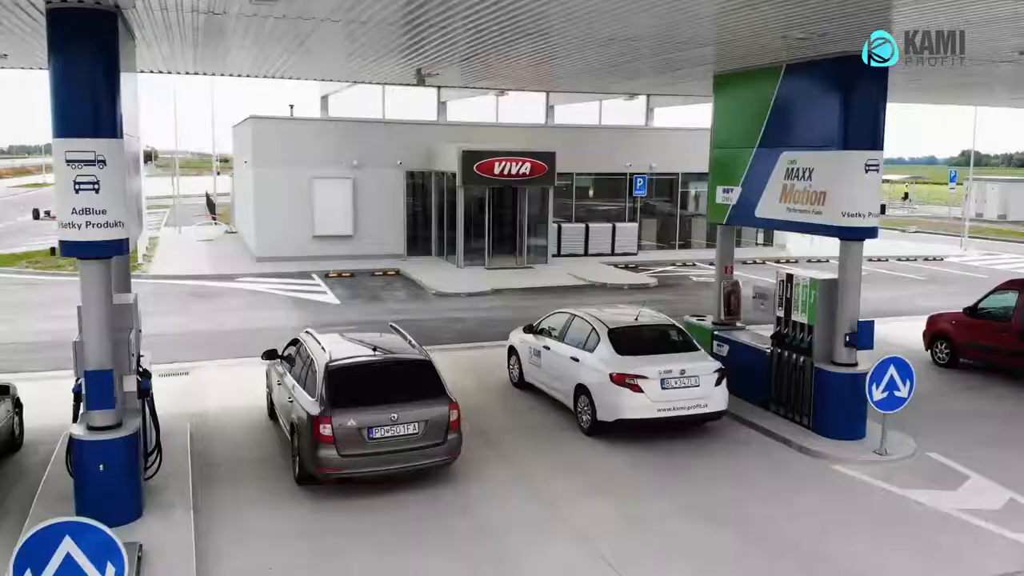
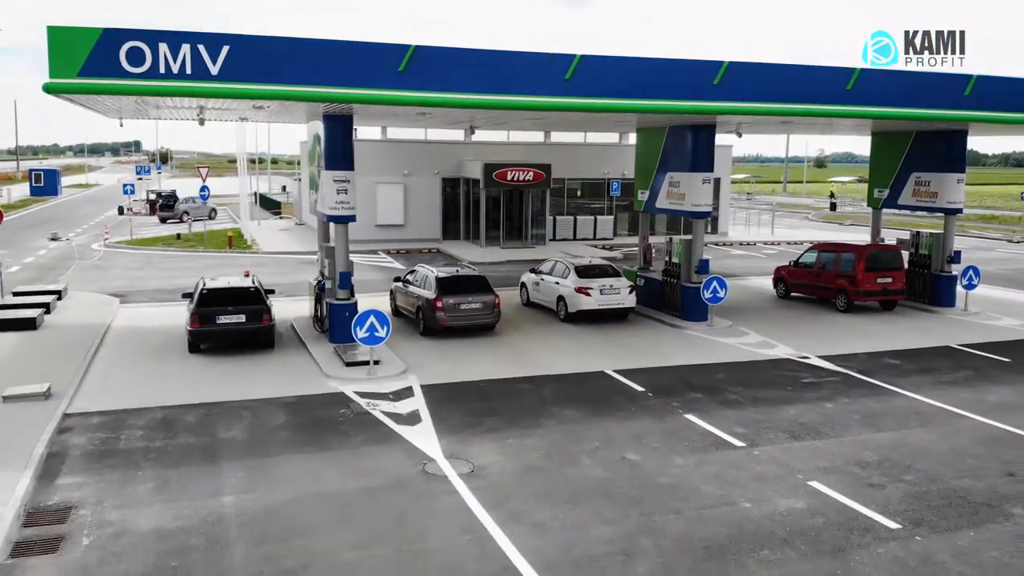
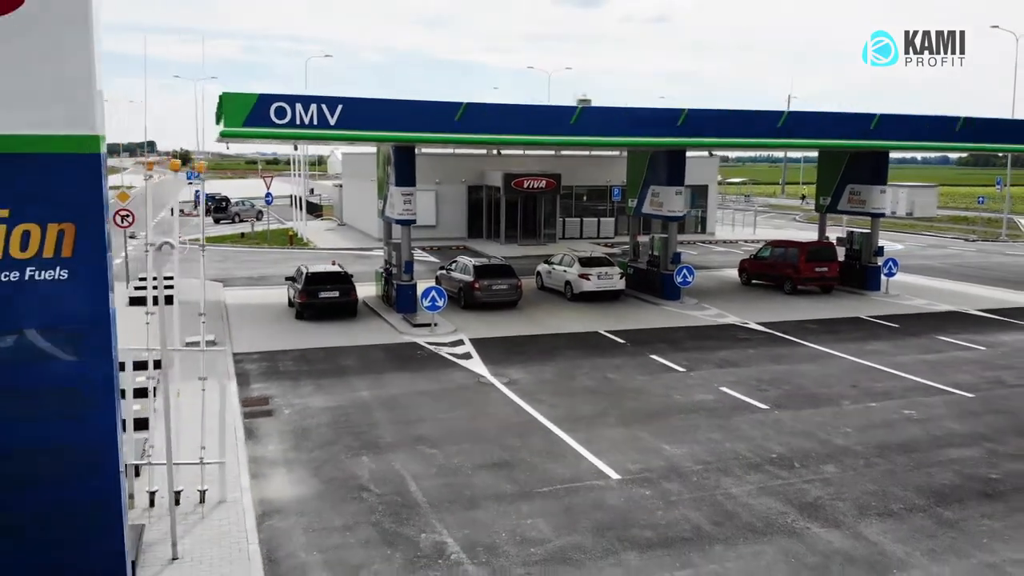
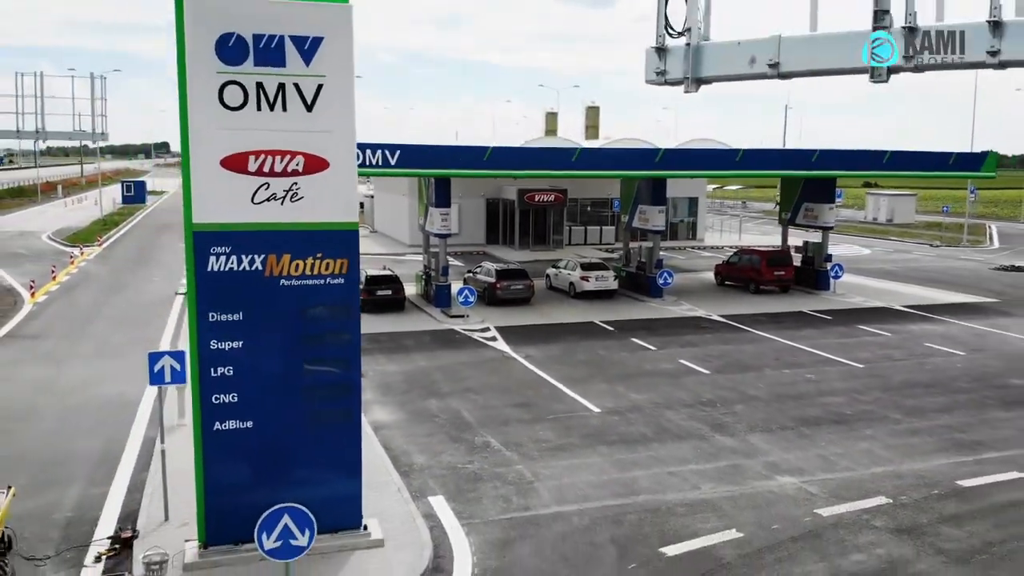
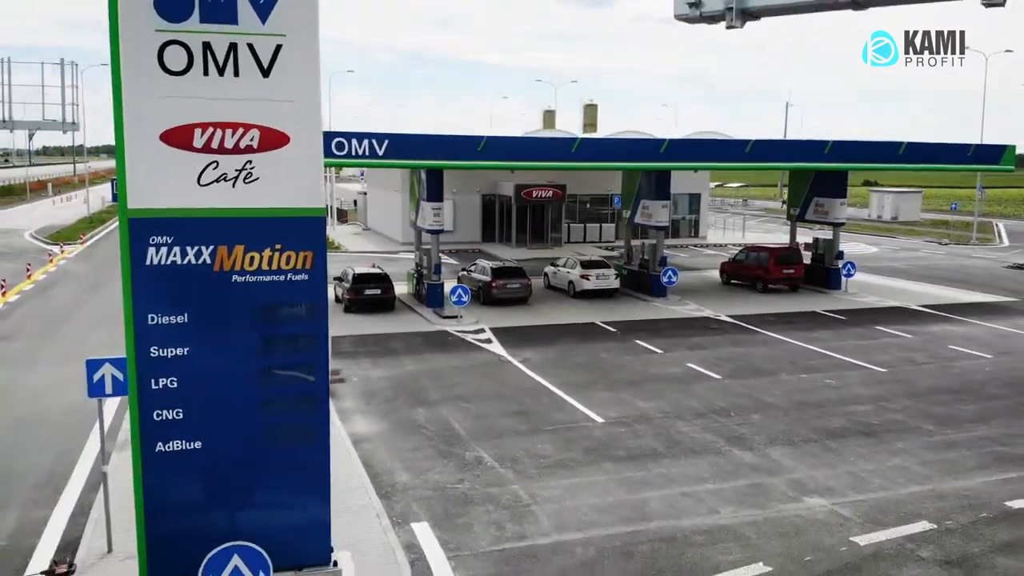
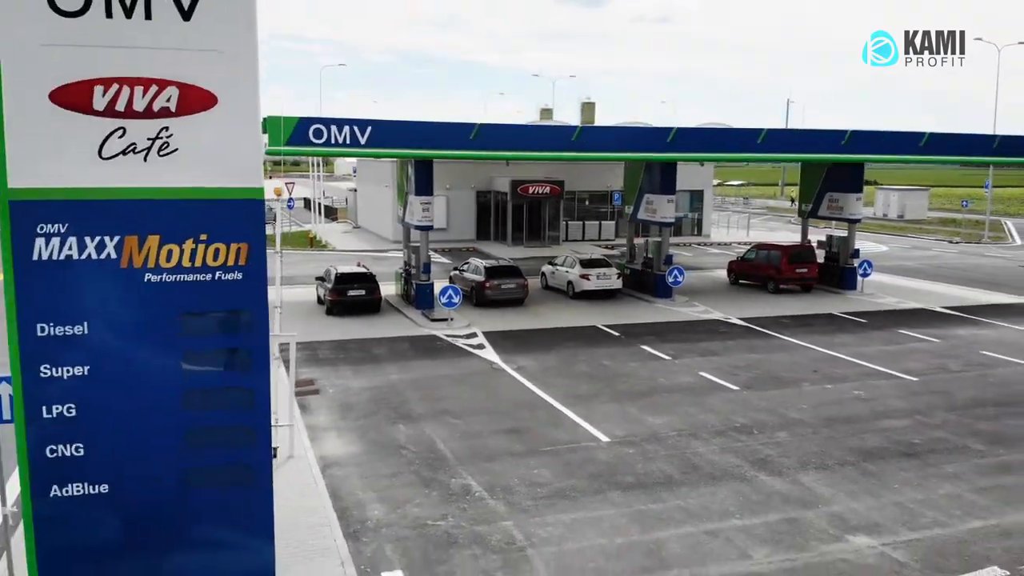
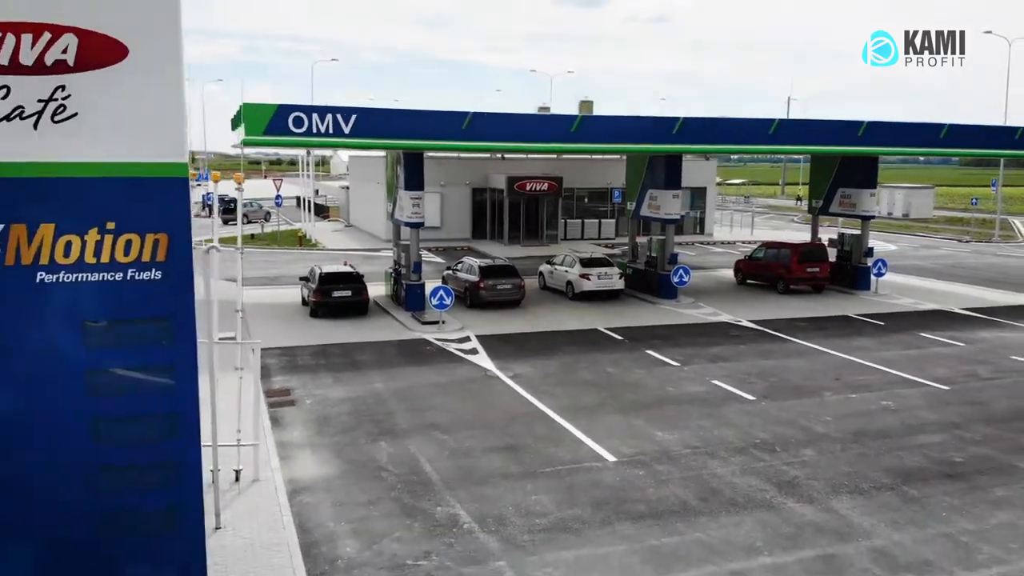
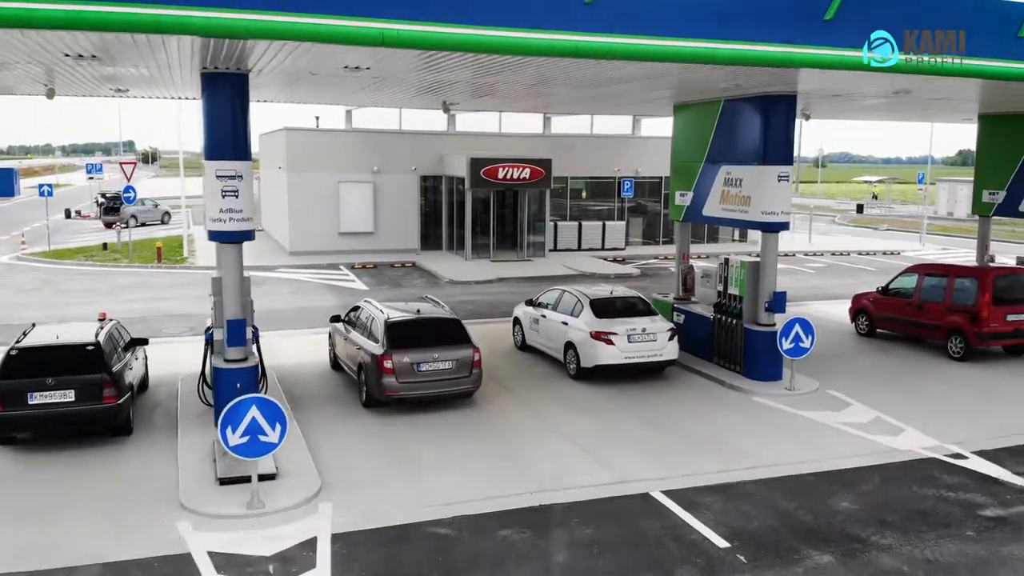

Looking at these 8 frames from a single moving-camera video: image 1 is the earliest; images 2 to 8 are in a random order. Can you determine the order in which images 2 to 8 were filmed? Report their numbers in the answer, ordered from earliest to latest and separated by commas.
8, 2, 3, 7, 6, 5, 4
